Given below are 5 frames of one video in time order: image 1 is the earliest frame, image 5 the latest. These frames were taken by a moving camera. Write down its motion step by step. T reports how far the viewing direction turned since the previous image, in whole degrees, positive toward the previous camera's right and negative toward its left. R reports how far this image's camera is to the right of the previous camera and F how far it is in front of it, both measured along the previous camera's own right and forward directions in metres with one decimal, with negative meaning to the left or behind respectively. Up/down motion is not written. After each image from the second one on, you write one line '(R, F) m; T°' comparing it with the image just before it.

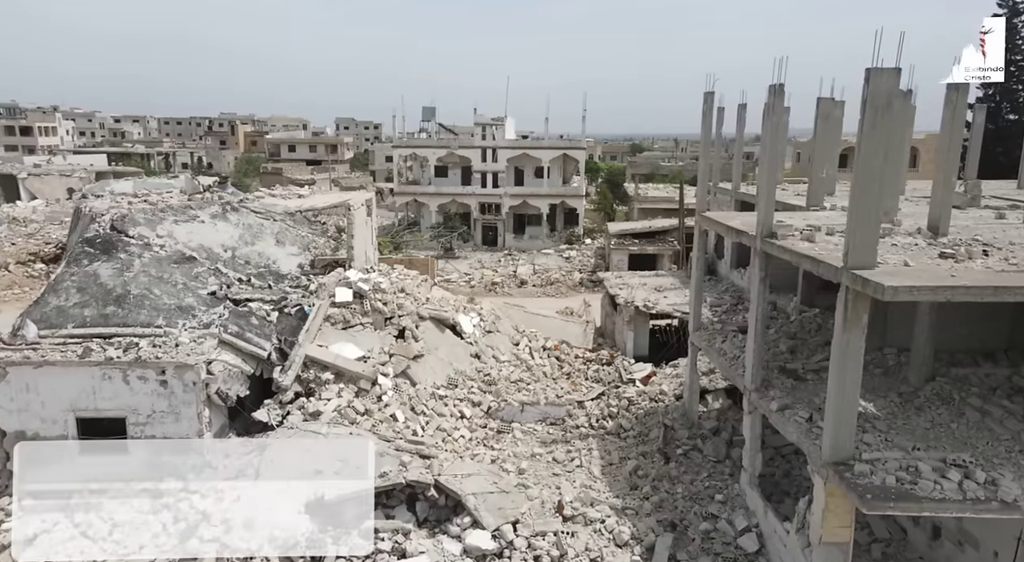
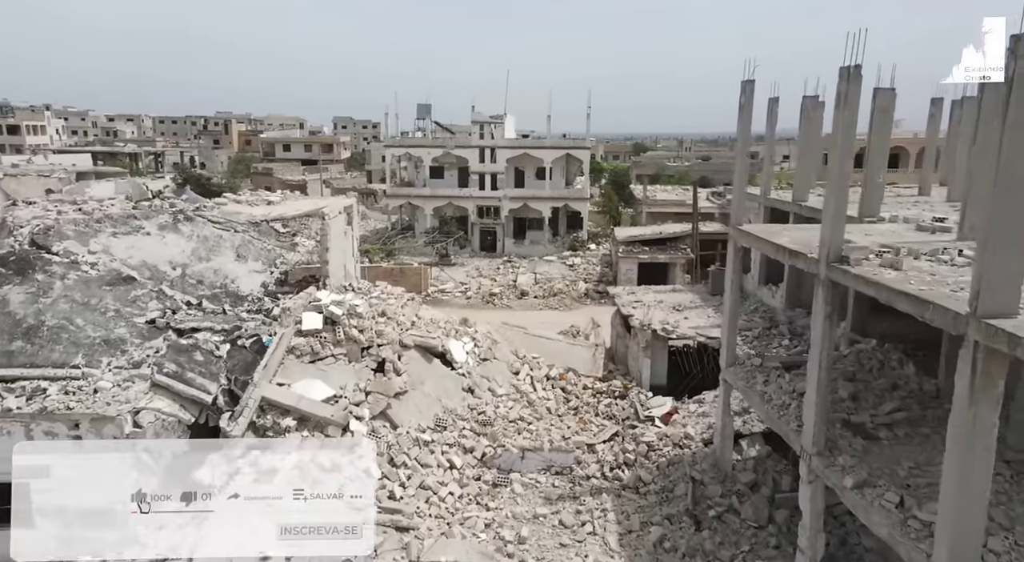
(0.0, +2.5) m; 0°
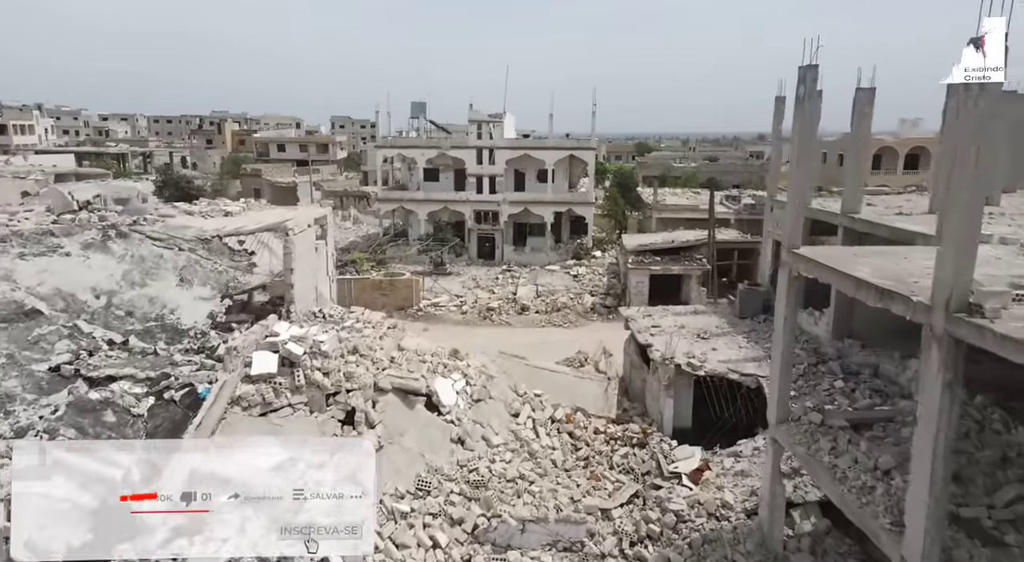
(0.0, +2.5) m; 0°
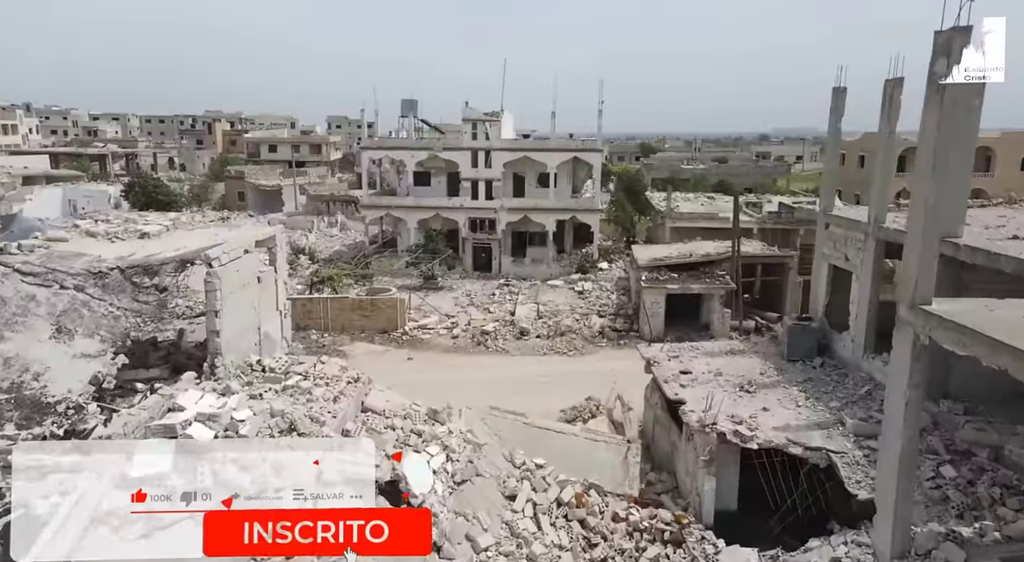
(+0.1, +3.3) m; 0°
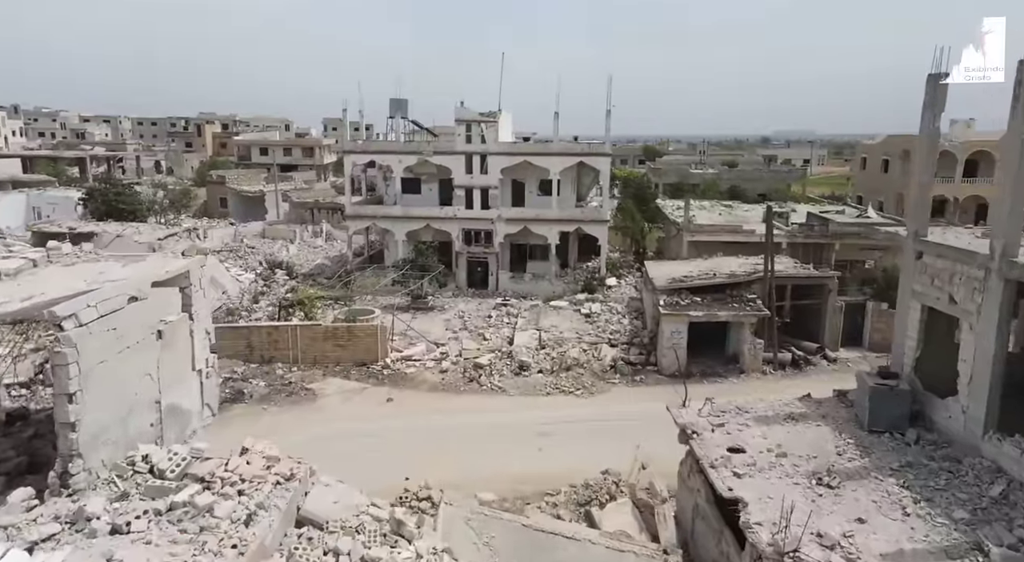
(+0.1, +3.3) m; 0°
